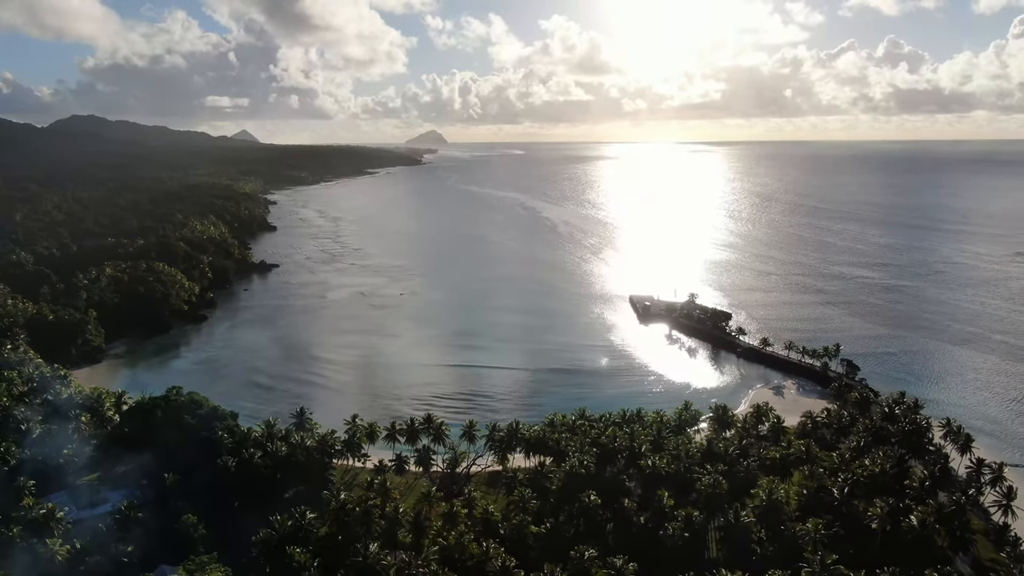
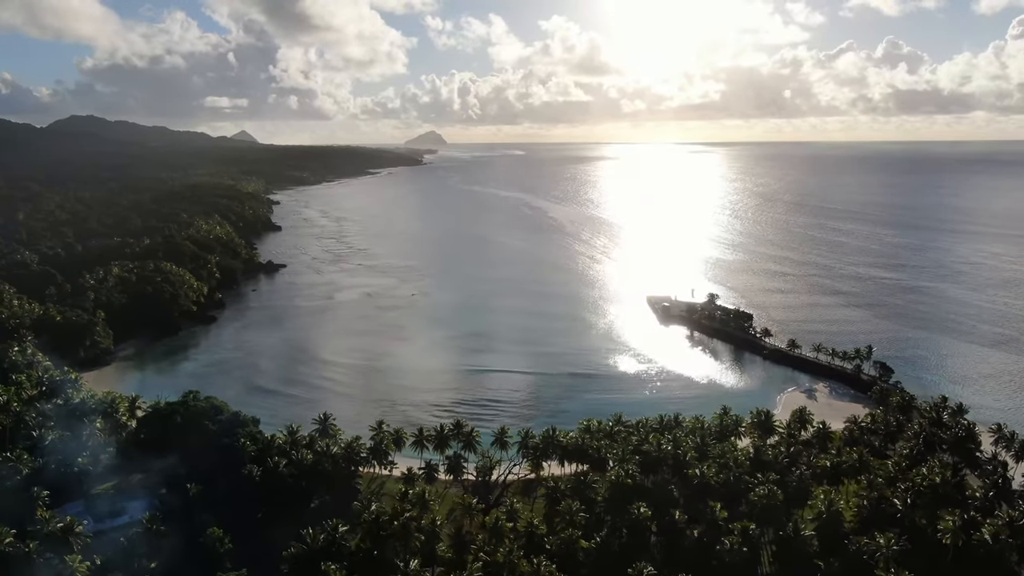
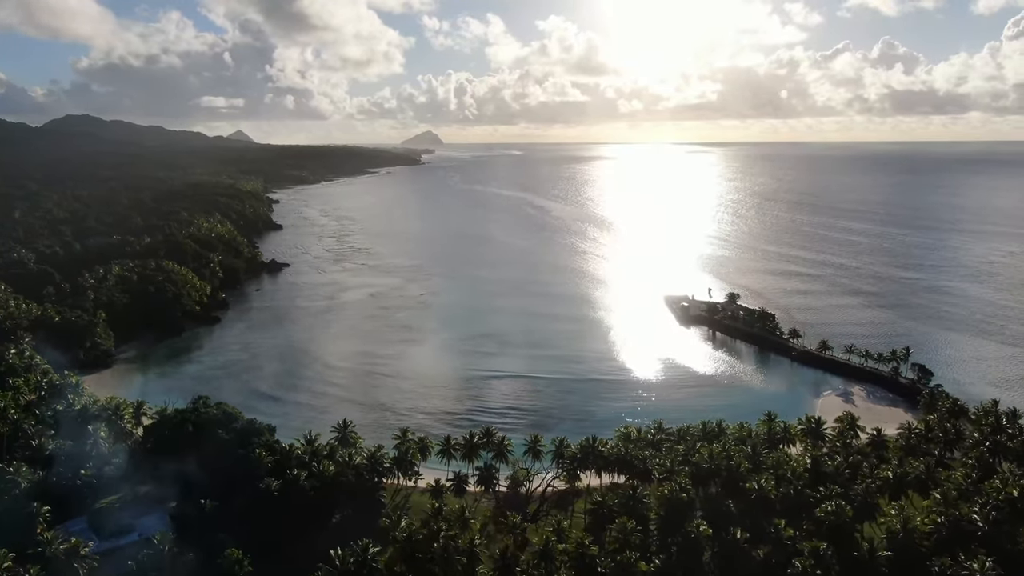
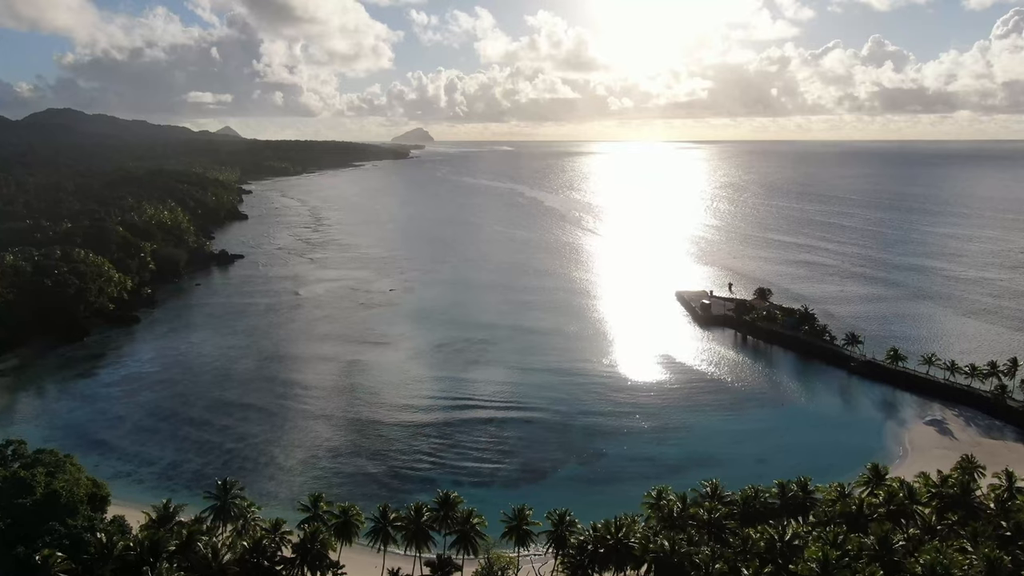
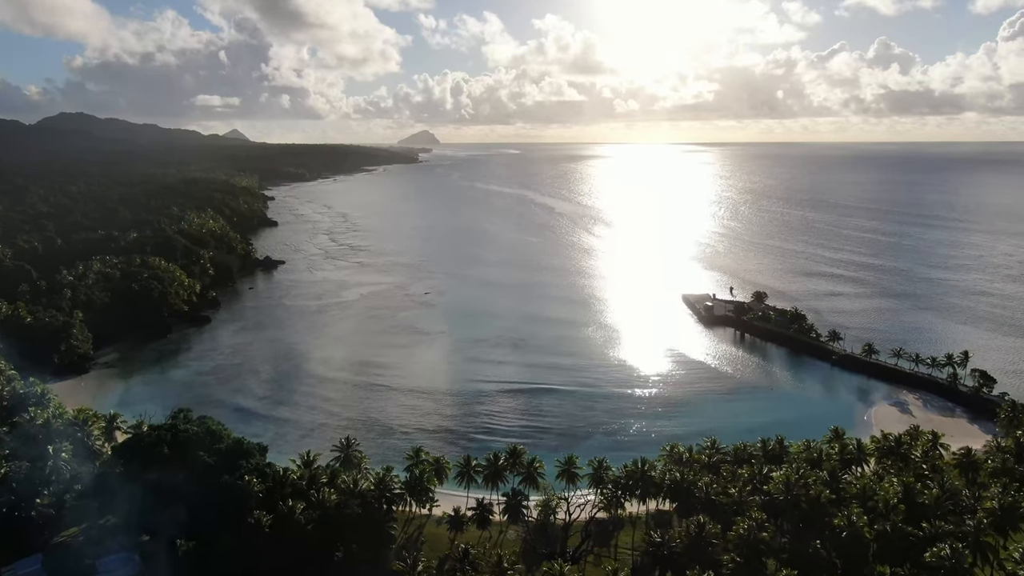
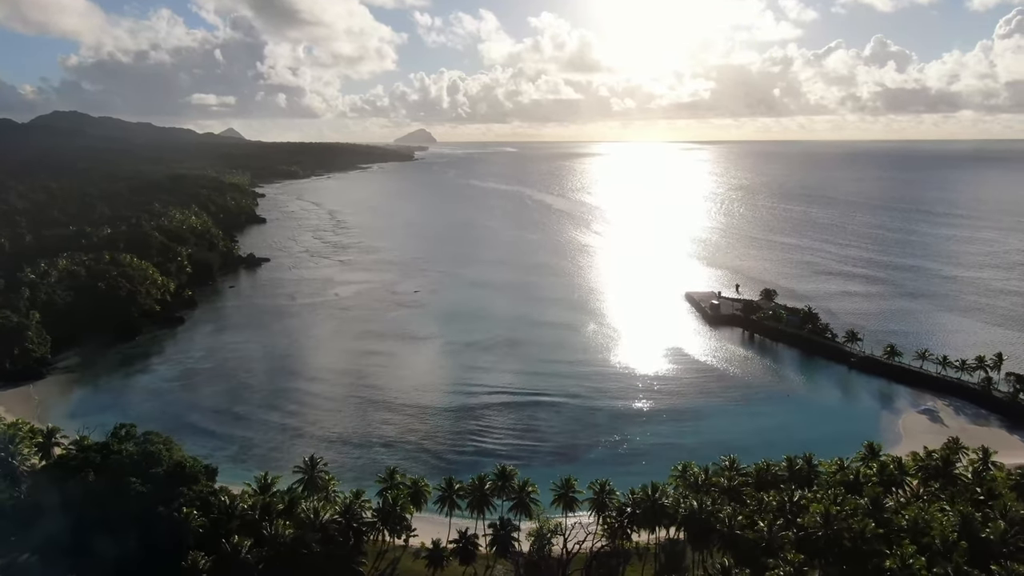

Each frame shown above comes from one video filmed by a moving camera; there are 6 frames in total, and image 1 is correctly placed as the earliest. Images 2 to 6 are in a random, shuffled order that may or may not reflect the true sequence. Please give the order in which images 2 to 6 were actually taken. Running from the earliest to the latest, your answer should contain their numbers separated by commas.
2, 3, 5, 6, 4
